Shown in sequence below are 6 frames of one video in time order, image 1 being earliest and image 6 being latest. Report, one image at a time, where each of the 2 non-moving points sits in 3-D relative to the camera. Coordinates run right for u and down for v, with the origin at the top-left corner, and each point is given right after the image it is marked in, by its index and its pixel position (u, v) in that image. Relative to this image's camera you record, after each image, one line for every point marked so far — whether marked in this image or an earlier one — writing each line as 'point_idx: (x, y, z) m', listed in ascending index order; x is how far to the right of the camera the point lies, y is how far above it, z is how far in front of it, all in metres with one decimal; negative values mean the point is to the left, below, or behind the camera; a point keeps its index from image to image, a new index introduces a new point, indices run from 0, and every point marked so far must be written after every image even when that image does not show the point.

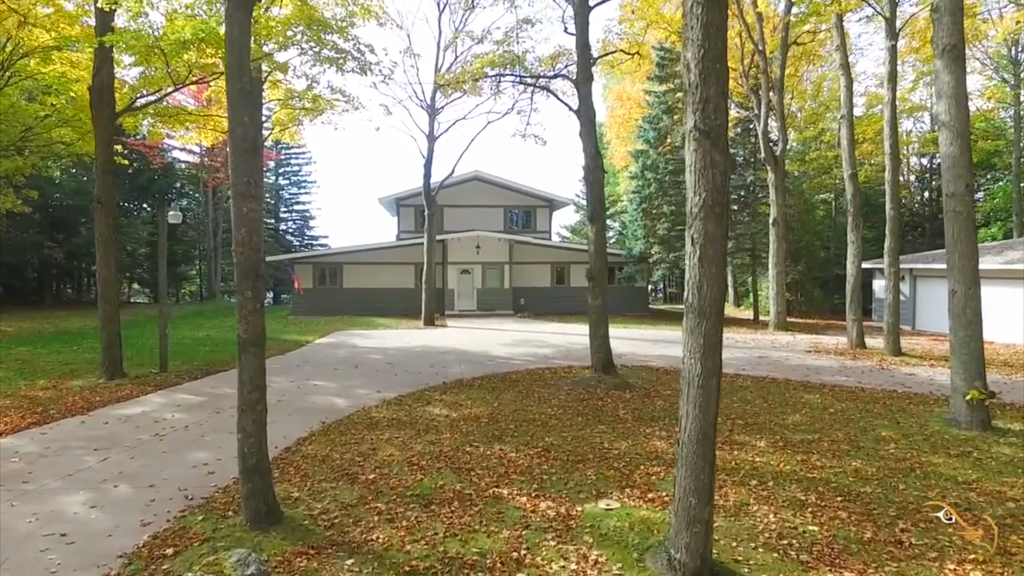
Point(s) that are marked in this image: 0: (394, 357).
0: (-2.7, -1.6, +14.0) m
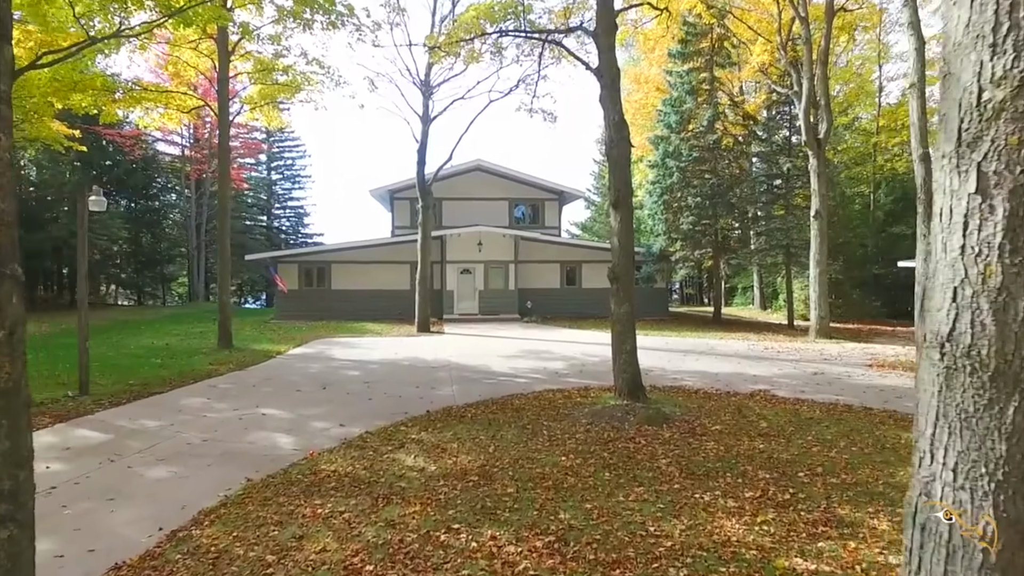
0: (-2.6, -1.7, +11.7) m
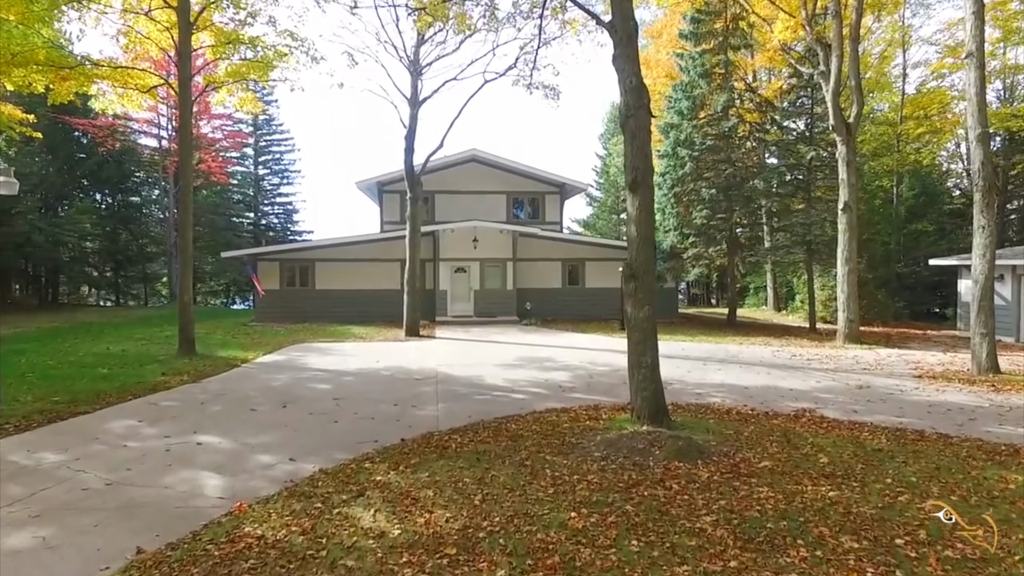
0: (-2.7, -1.7, +10.0) m
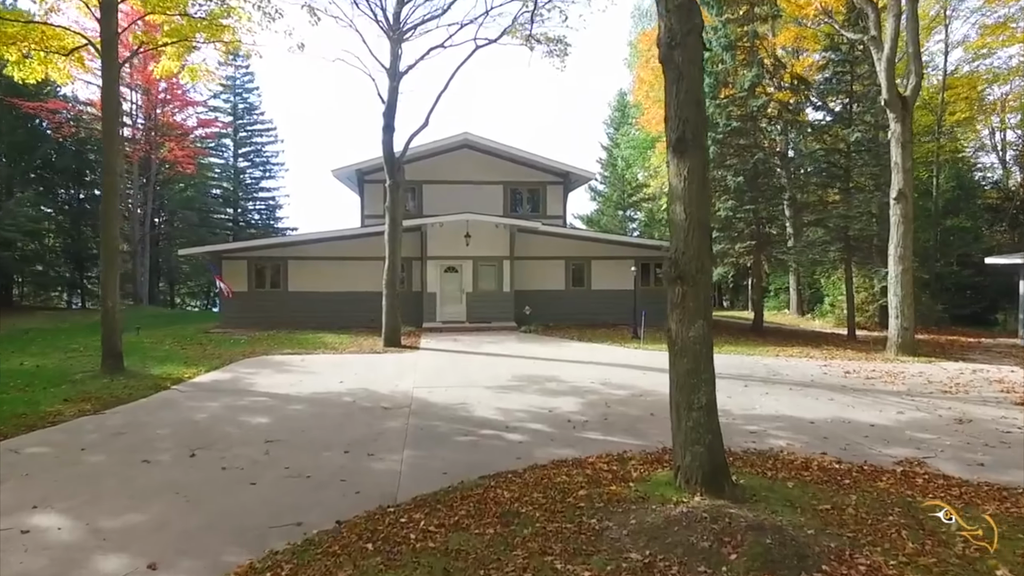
0: (-2.8, -1.7, +7.6) m
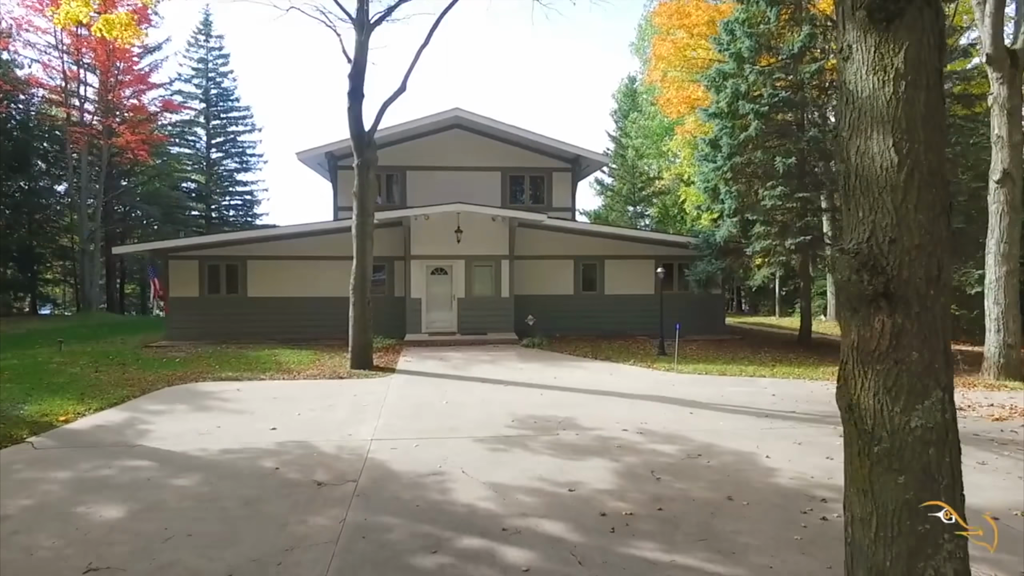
0: (-2.8, -1.8, +4.7) m
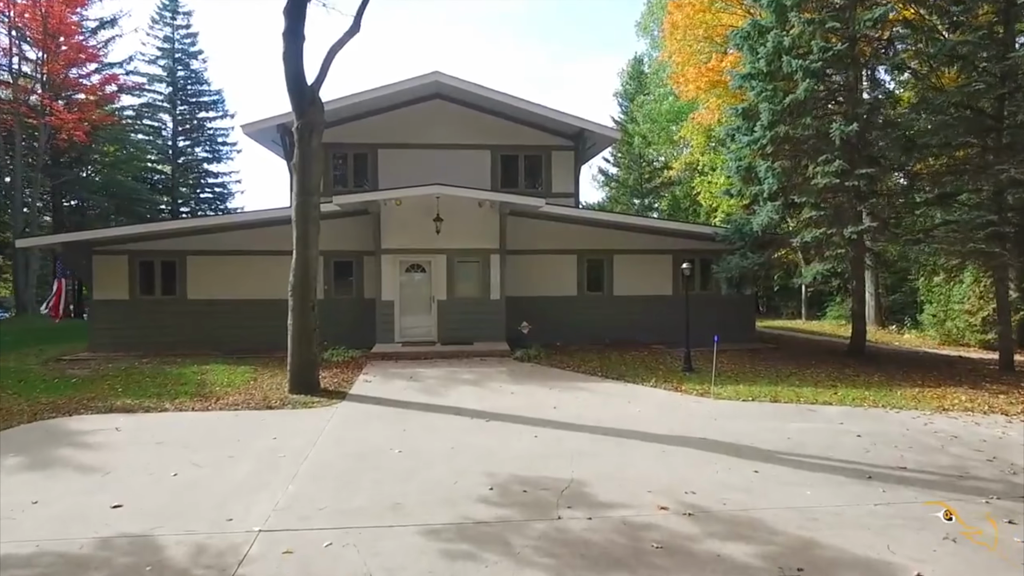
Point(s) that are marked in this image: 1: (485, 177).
0: (-3.0, -1.8, +2.1) m
1: (-0.7, +2.7, +14.9) m
